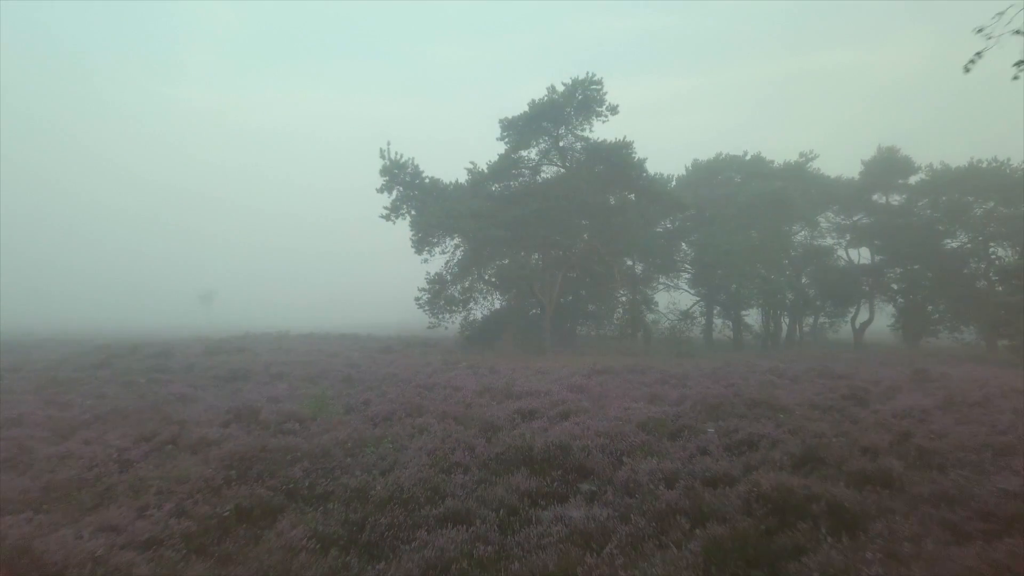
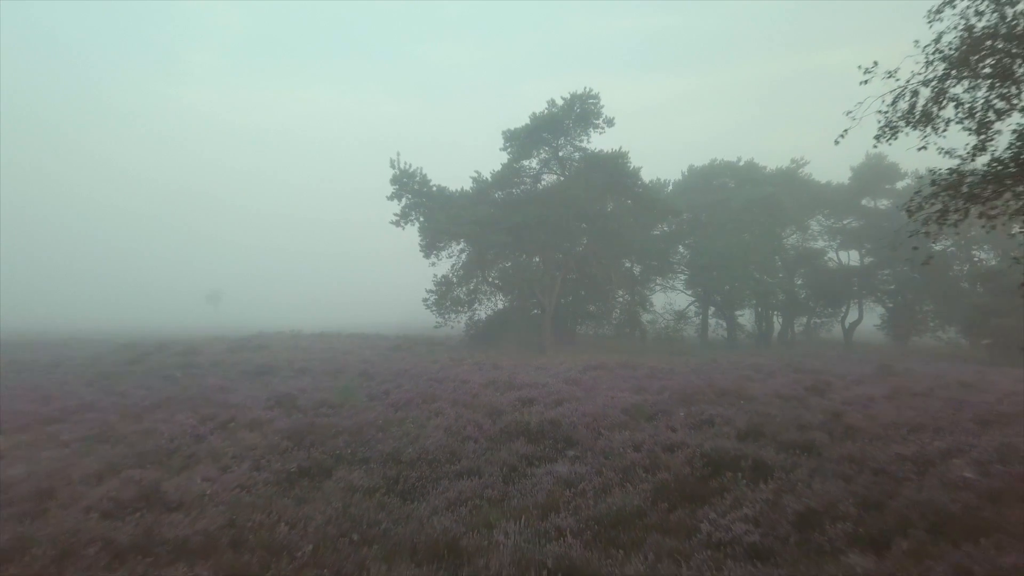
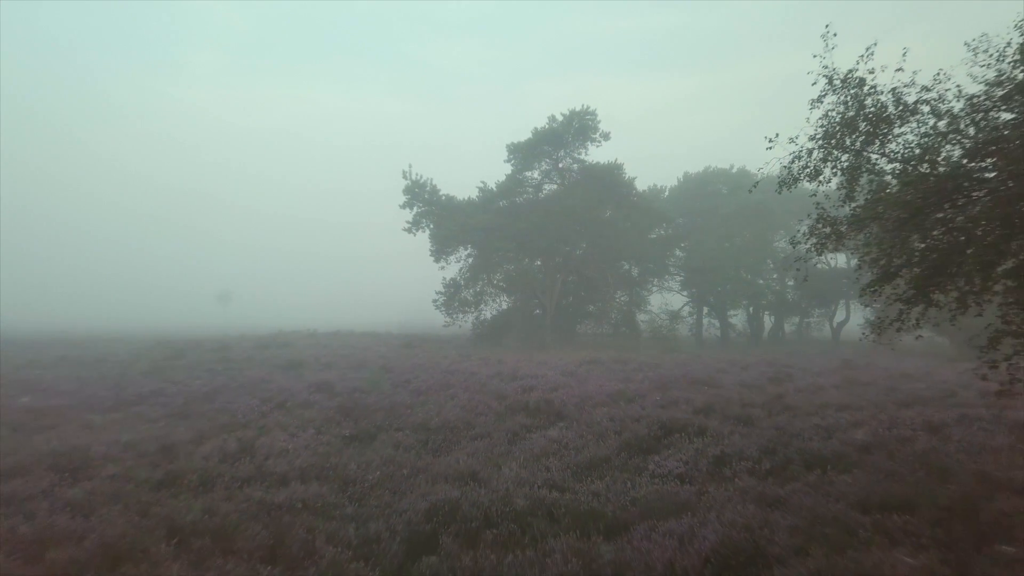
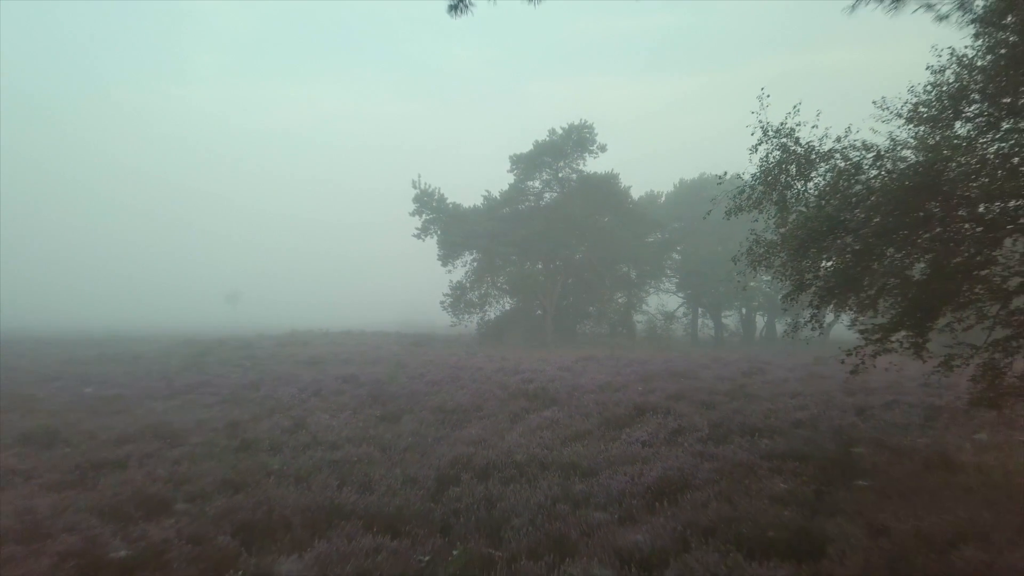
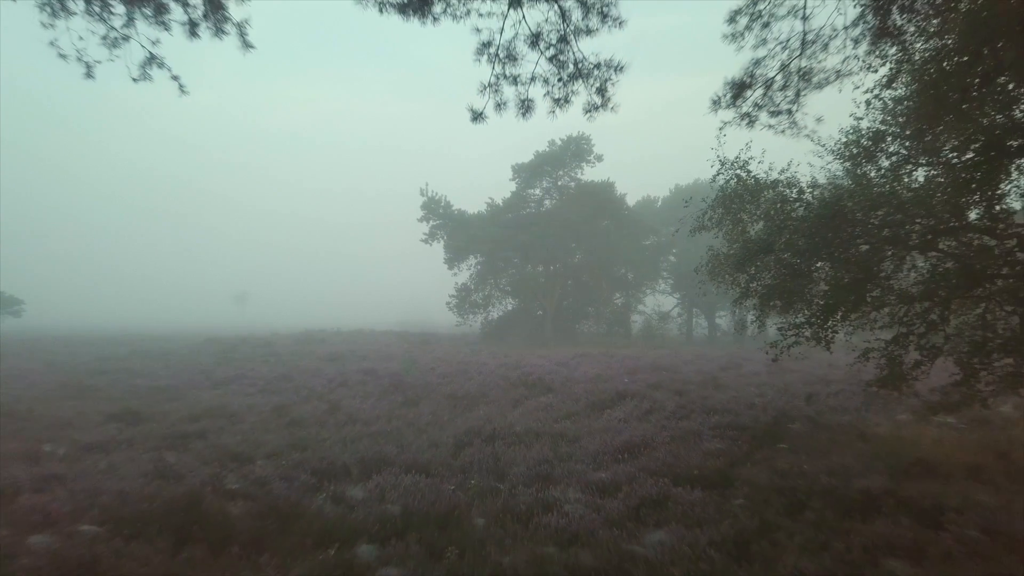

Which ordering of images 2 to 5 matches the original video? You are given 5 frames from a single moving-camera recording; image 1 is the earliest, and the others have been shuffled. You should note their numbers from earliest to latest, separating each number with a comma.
2, 3, 4, 5
